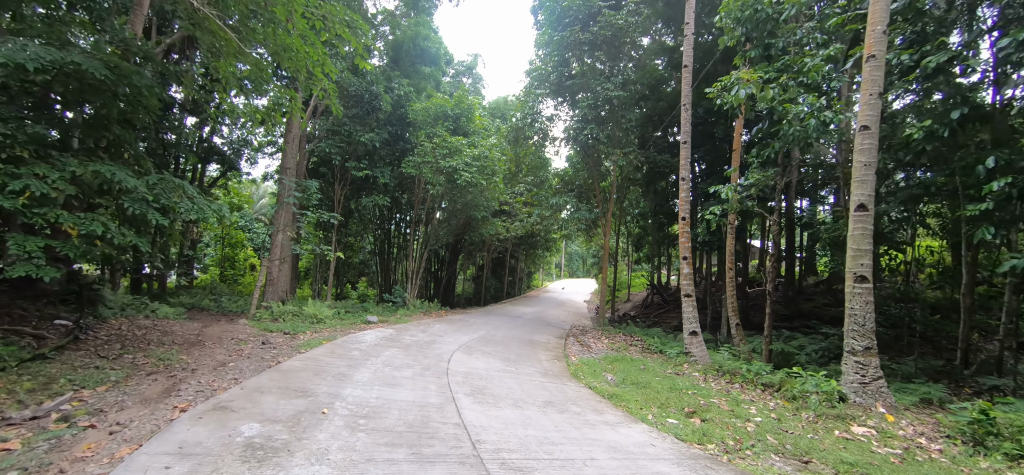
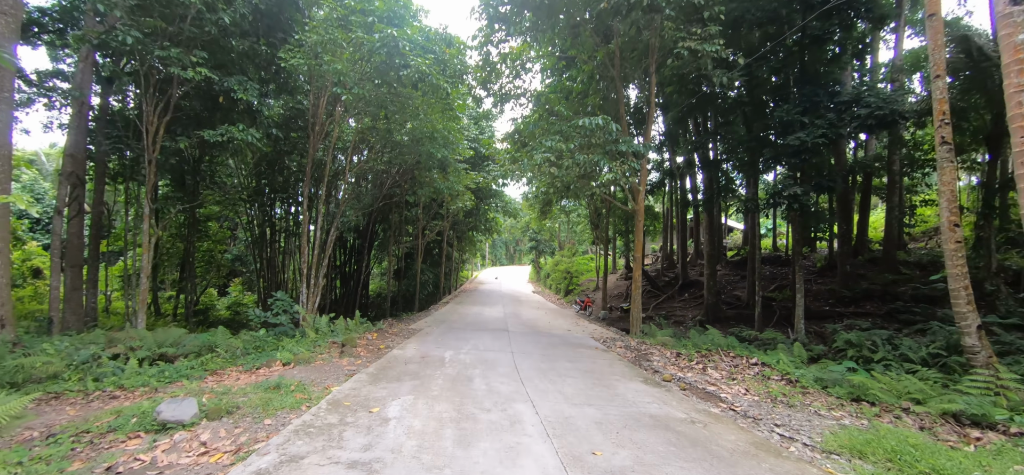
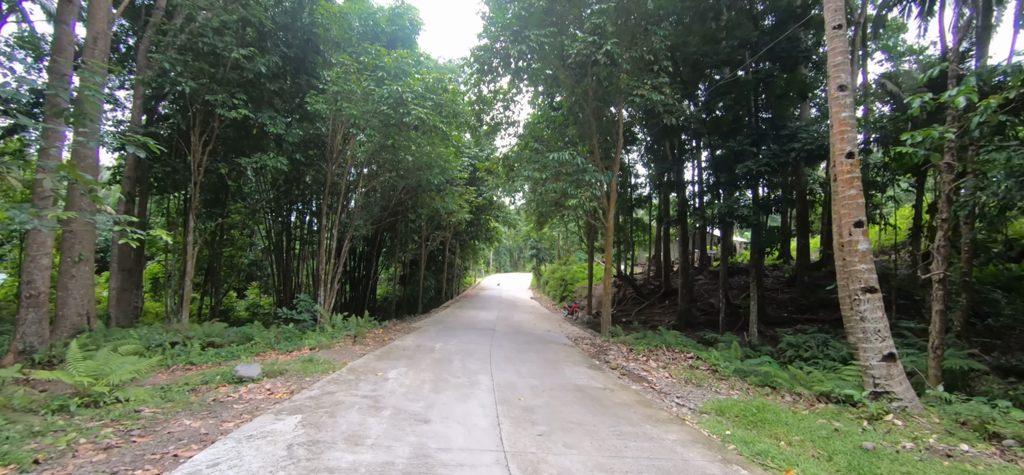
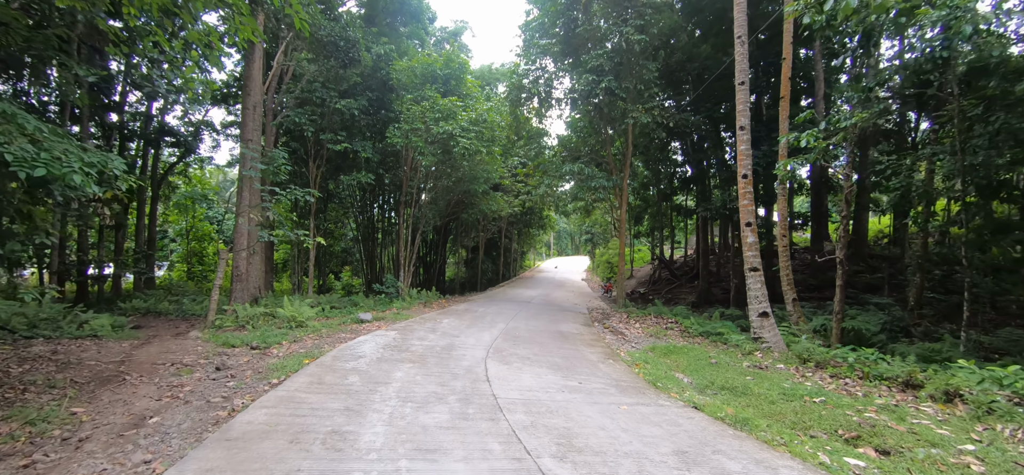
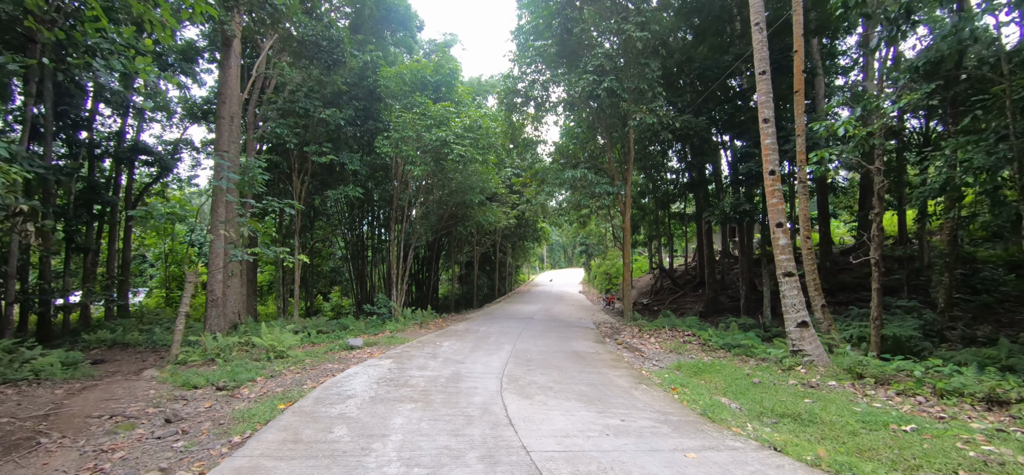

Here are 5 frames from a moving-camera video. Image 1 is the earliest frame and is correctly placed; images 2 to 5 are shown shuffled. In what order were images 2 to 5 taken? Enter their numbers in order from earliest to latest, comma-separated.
4, 5, 3, 2
